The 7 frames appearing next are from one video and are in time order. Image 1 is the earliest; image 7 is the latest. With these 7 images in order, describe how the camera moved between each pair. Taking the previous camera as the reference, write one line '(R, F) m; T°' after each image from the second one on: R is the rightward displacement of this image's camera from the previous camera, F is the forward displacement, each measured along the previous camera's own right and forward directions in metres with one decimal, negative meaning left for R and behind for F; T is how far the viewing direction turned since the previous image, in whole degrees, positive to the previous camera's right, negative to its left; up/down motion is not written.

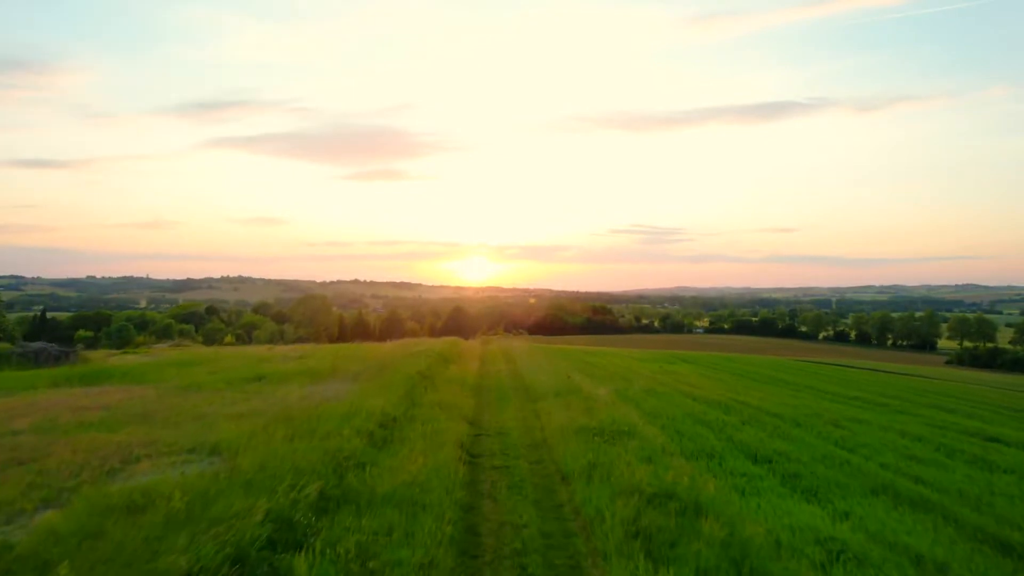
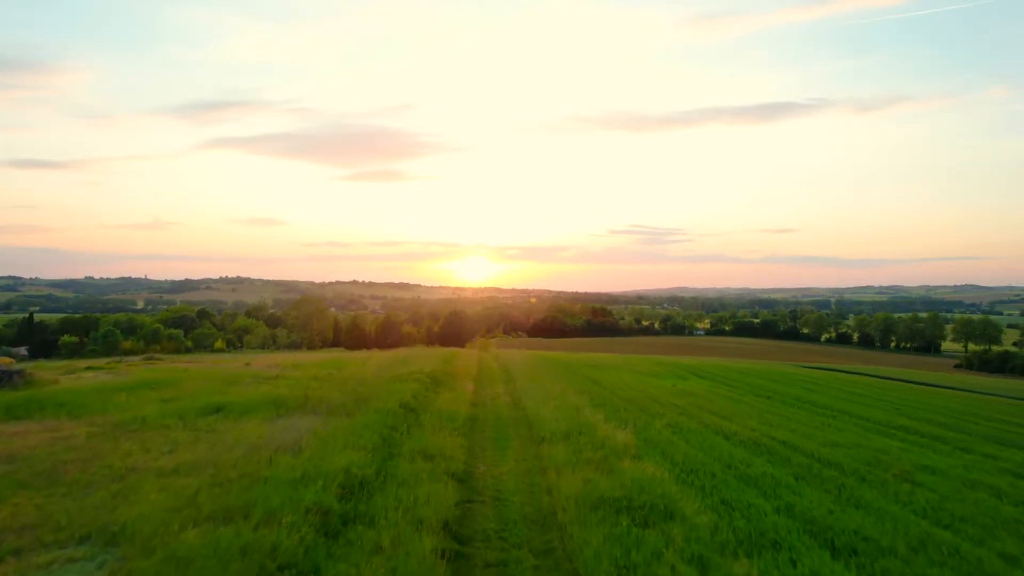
(0.0, +2.3) m; 0°
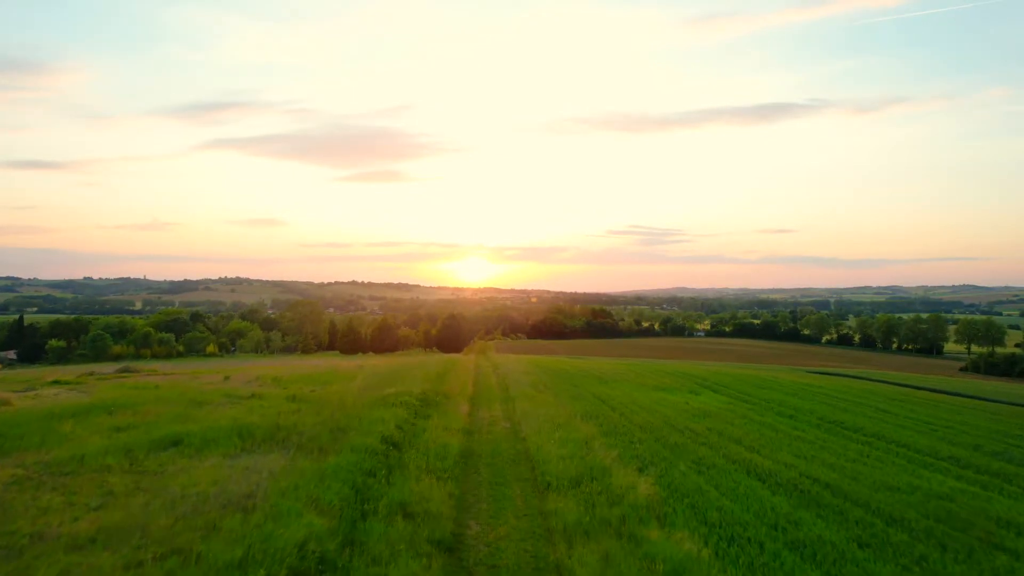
(0.0, +1.9) m; 0°
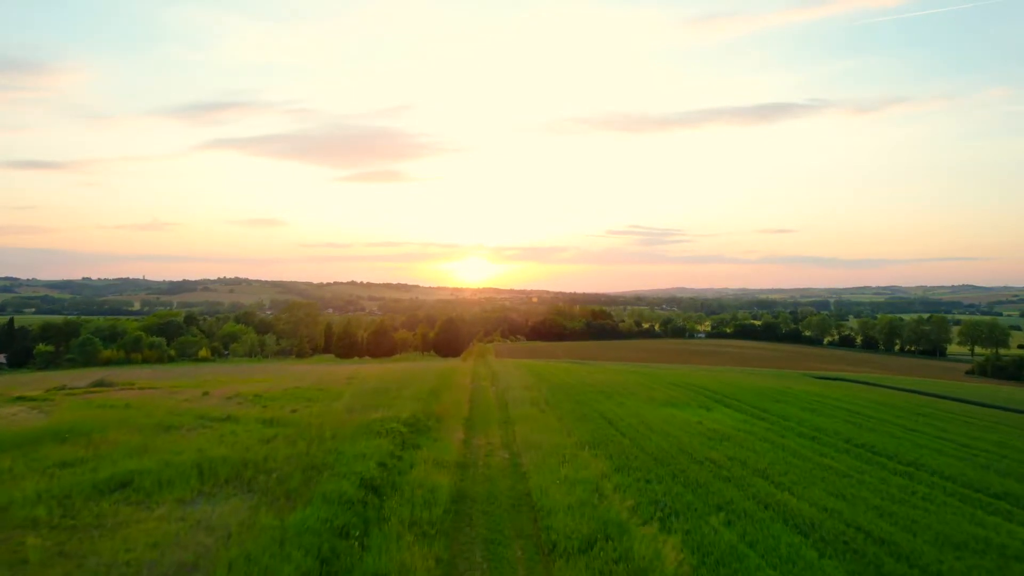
(0.0, +1.7) m; 0°
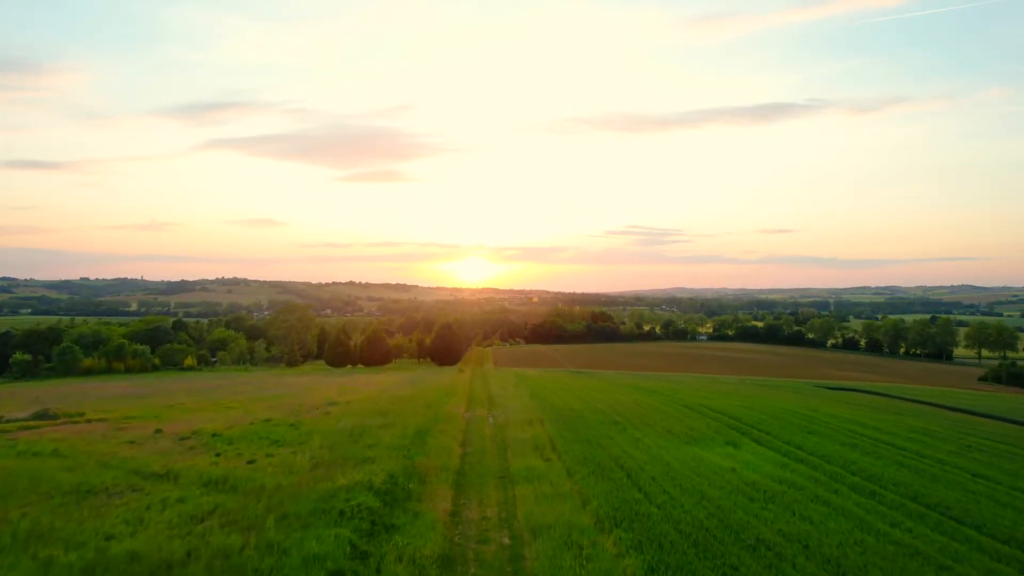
(0.0, +3.1) m; 0°
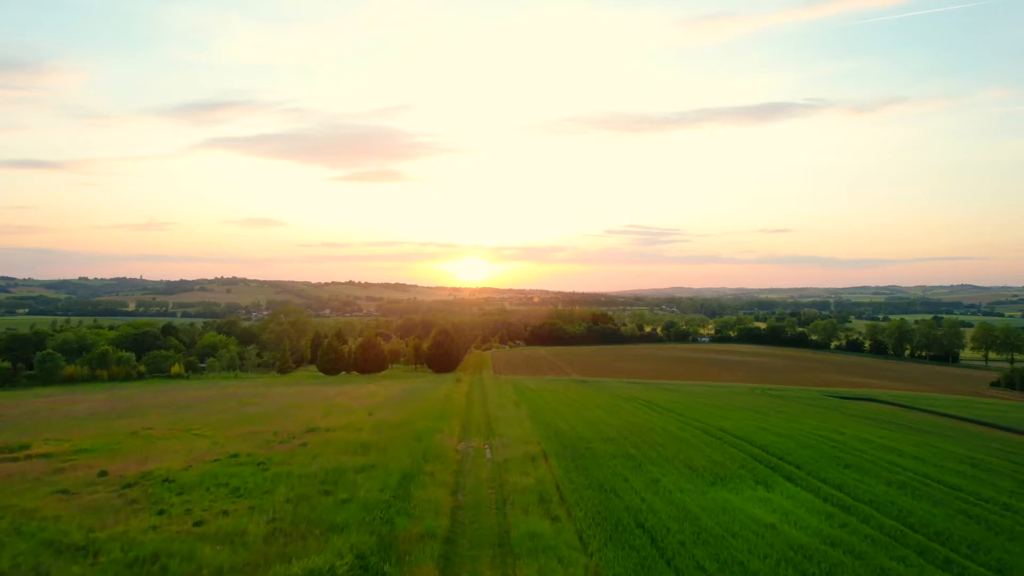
(0.0, +2.7) m; 0°
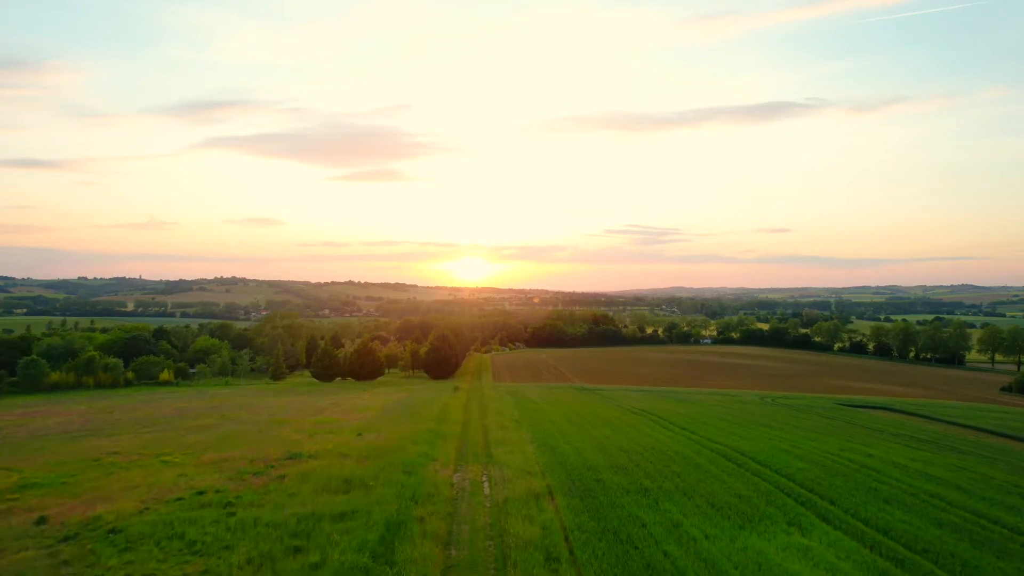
(-0.1, +2.3) m; 0°
